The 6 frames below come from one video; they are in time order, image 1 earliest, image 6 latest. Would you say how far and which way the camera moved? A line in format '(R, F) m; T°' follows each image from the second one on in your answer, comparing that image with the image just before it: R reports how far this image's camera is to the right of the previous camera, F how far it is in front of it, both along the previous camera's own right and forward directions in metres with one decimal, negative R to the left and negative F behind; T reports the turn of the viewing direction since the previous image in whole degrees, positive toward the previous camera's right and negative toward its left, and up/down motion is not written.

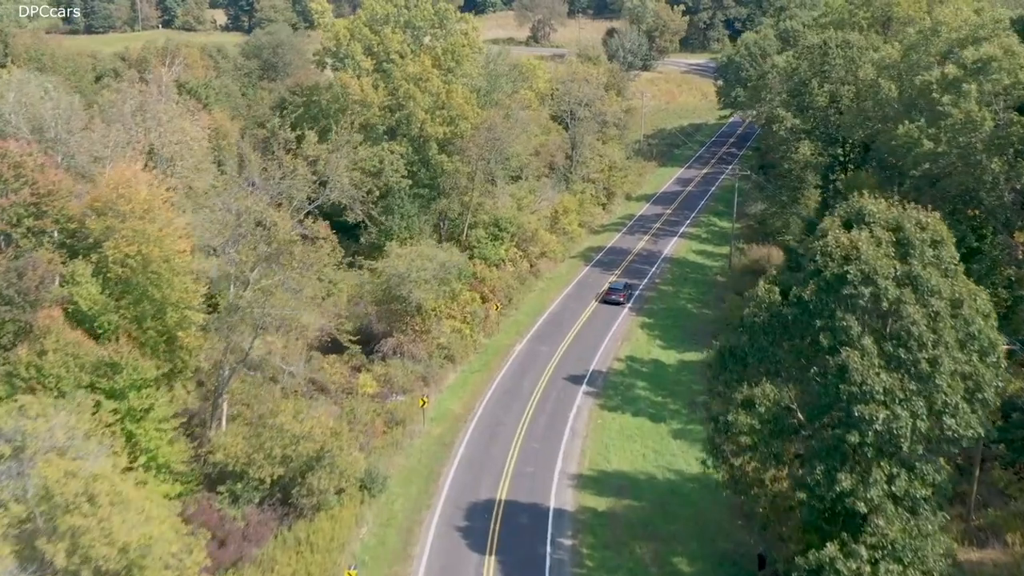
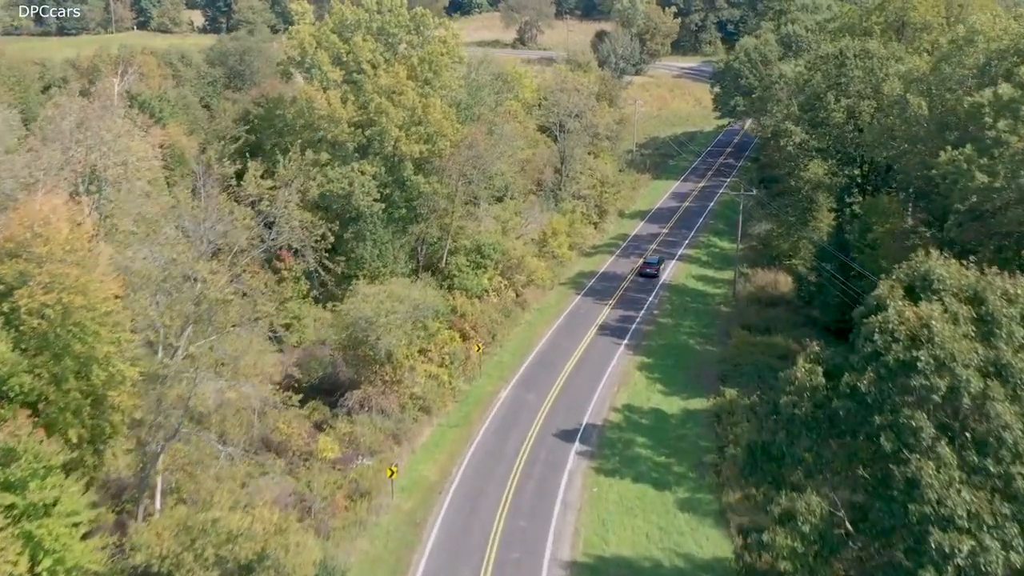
(+0.1, +4.6) m; +1°
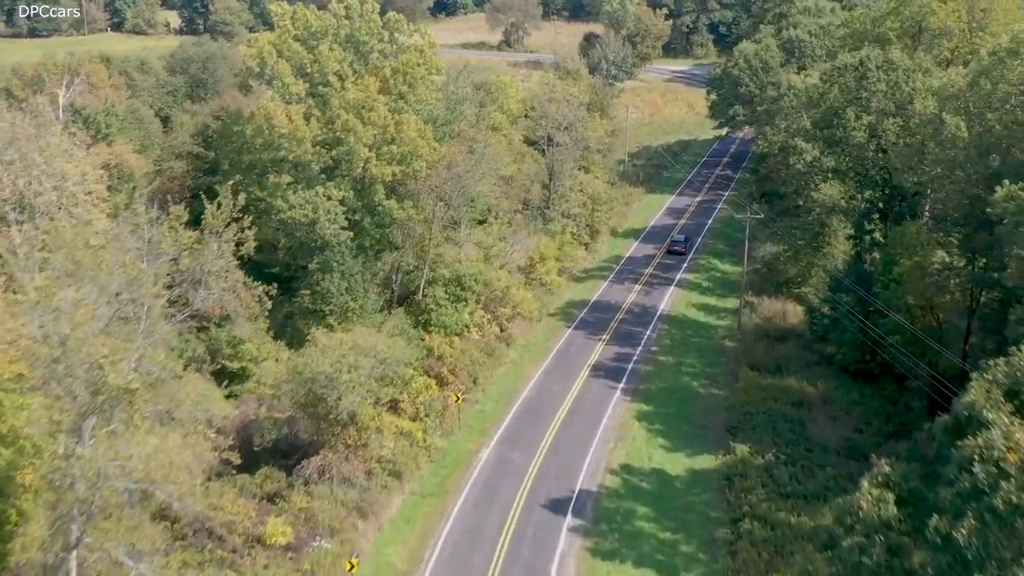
(+0.1, +4.5) m; +1°
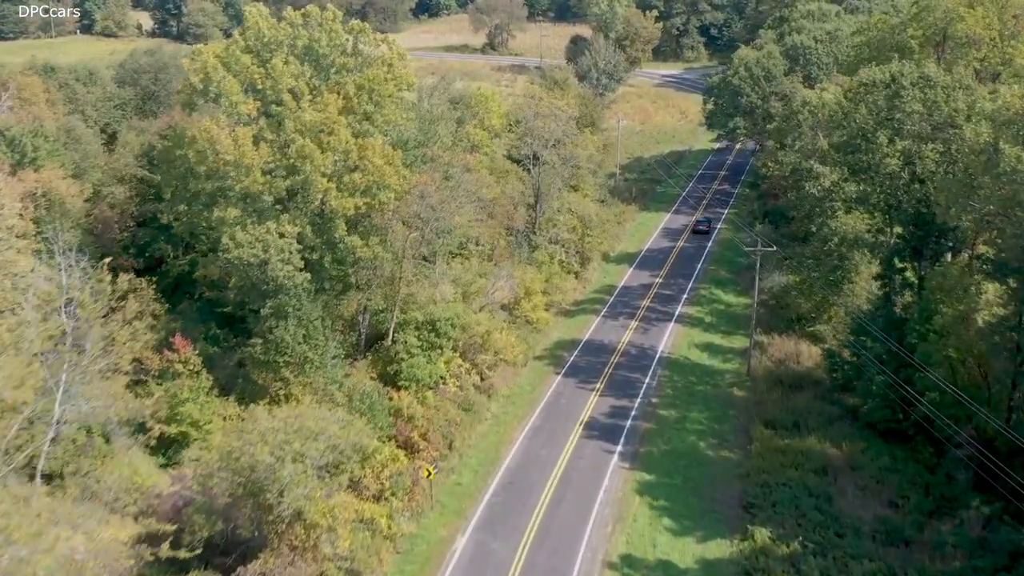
(+0.1, +5.0) m; +1°
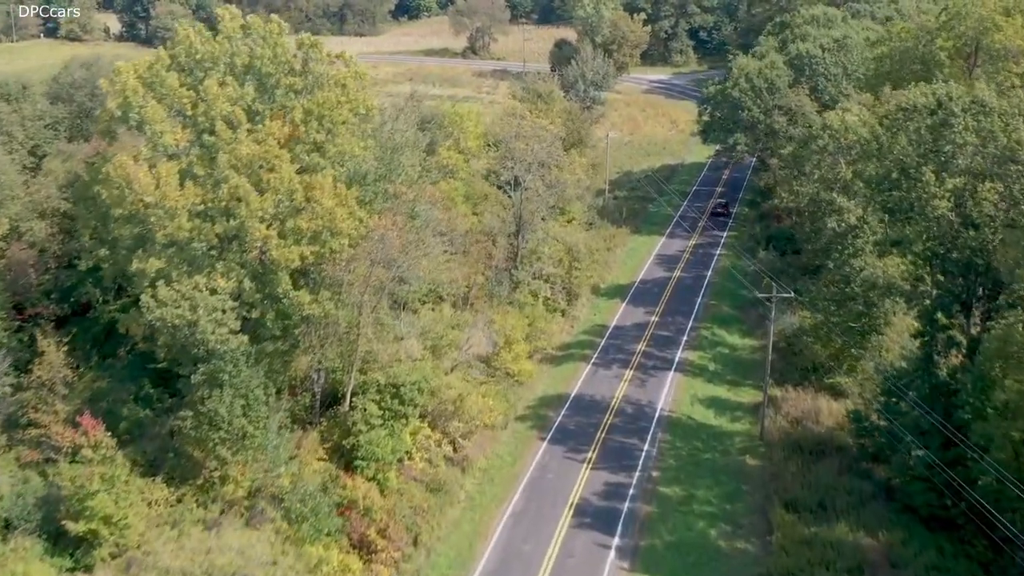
(+0.2, +5.4) m; +1°
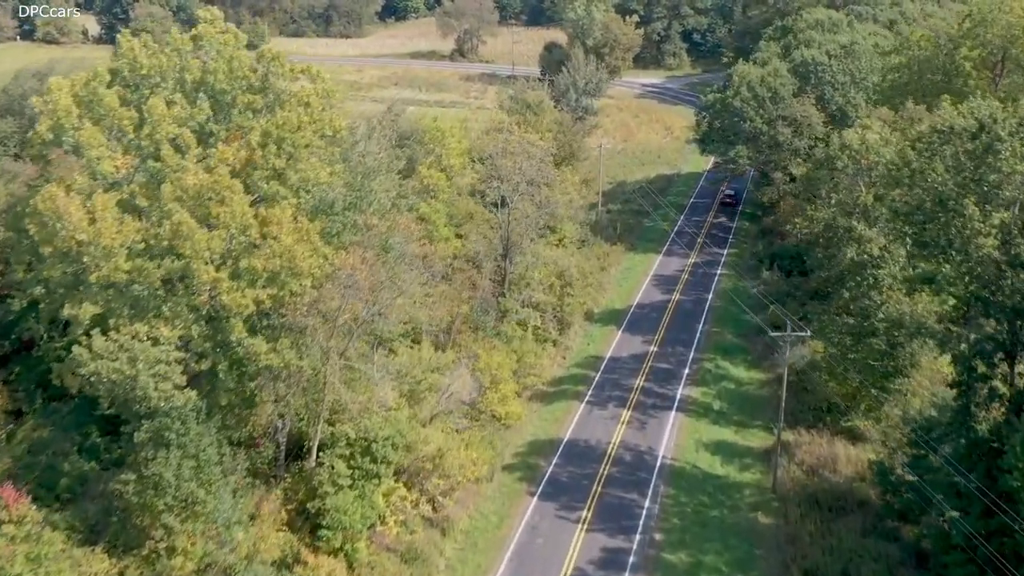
(+0.1, +3.5) m; 0°
